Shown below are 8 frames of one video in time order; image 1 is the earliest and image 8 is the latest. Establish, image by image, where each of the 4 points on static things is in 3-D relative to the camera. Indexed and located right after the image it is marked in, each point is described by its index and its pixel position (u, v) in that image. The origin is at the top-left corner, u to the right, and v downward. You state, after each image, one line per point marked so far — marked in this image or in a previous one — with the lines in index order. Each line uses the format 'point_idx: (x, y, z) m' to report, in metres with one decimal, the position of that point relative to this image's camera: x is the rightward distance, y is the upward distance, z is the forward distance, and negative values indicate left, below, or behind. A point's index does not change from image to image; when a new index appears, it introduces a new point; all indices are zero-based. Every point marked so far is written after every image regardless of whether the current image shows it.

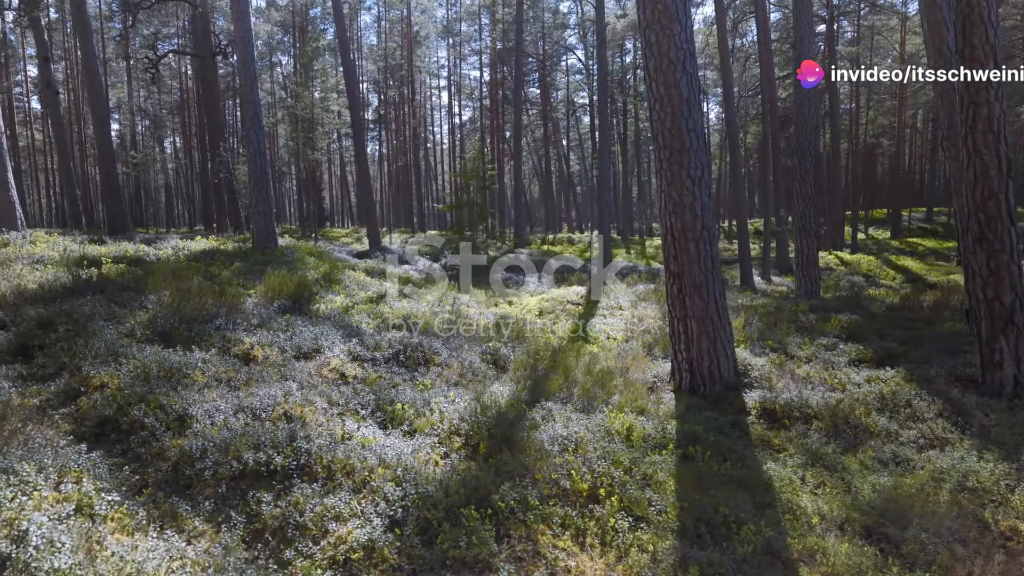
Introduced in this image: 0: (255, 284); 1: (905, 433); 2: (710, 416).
0: (-4.0, +0.1, +11.0) m
1: (+4.0, -1.5, +7.1) m
2: (+2.1, -1.4, +7.4) m
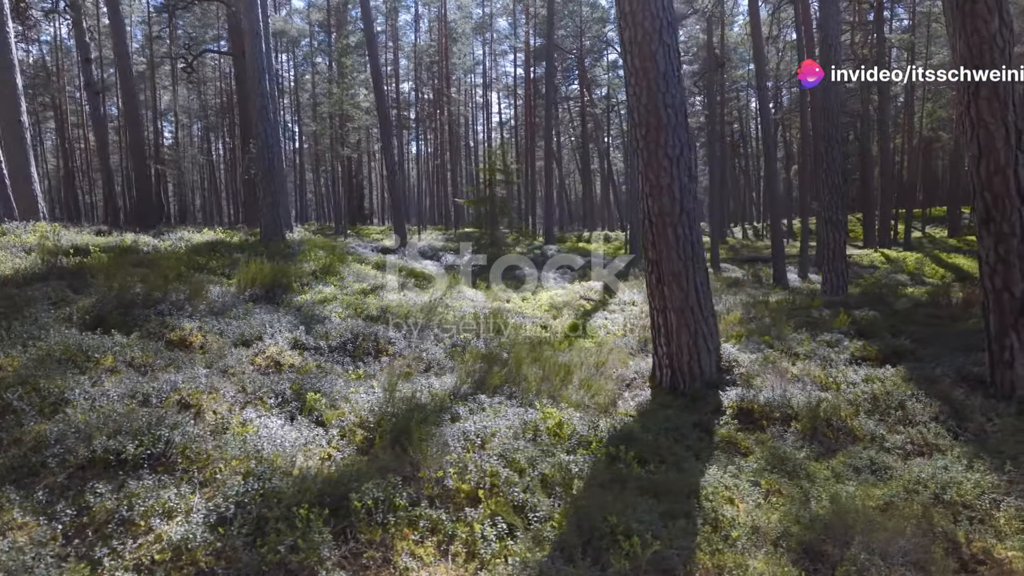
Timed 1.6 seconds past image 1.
0: (-4.3, +0.3, +10.8) m
1: (+3.4, -1.4, +6.3) m
2: (+1.6, -1.2, +6.7) m
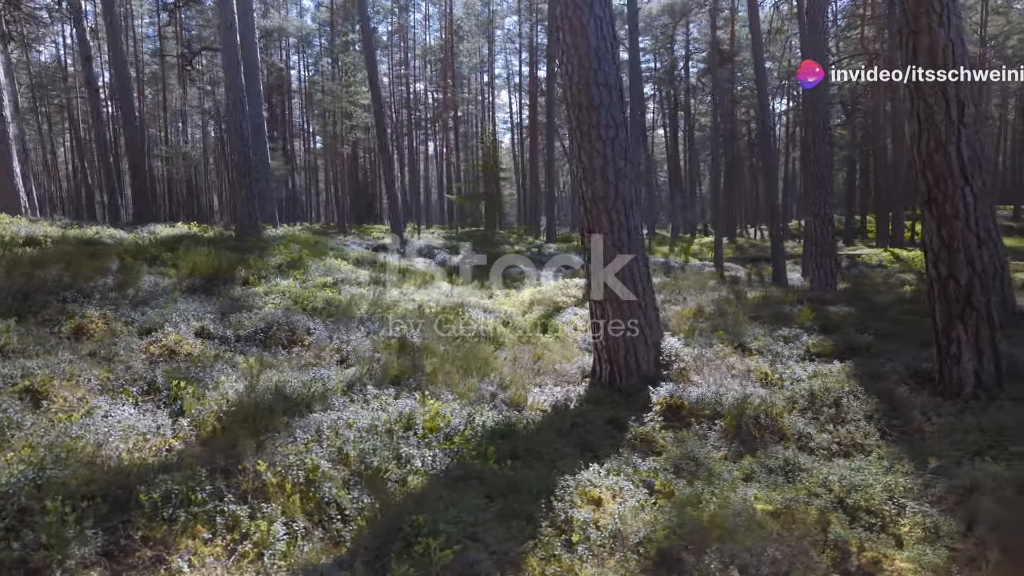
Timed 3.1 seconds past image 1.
0: (-5.0, +0.4, +10.5) m
1: (+2.5, -1.2, +5.8) m
2: (+0.7, -1.1, +6.3) m
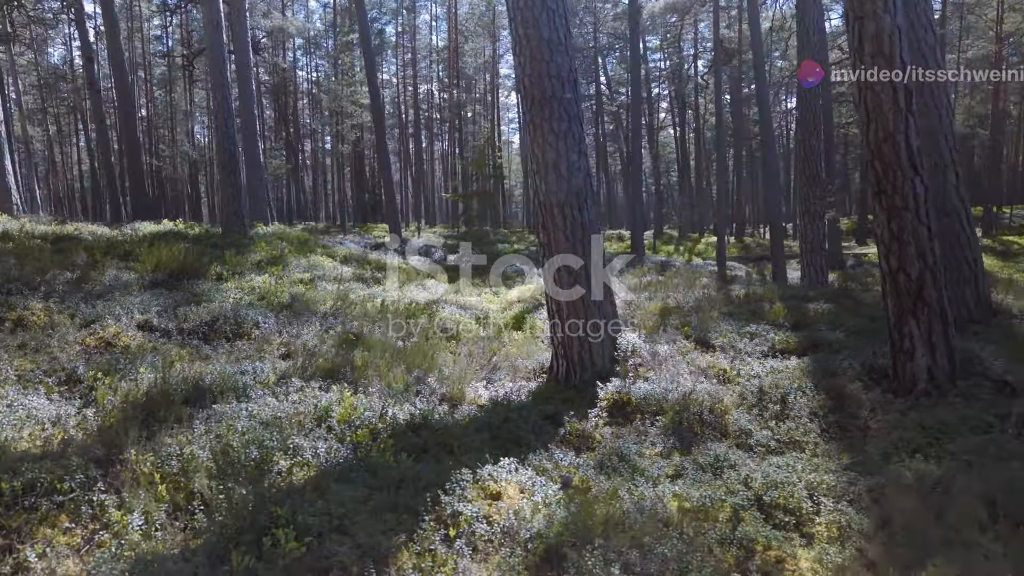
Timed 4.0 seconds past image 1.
0: (-5.4, +0.5, +10.5) m
1: (+1.9, -1.2, +5.6) m
2: (+0.1, -1.0, +6.2) m
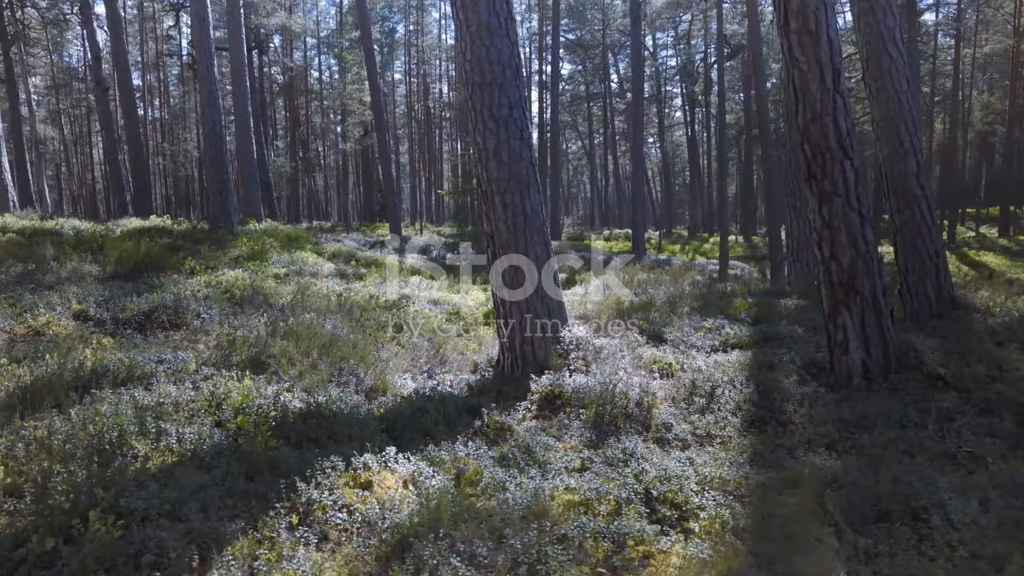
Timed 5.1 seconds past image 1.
0: (-6.0, +0.6, +10.6) m
1: (+1.3, -1.1, +5.4) m
2: (-0.5, -1.0, +6.1) m
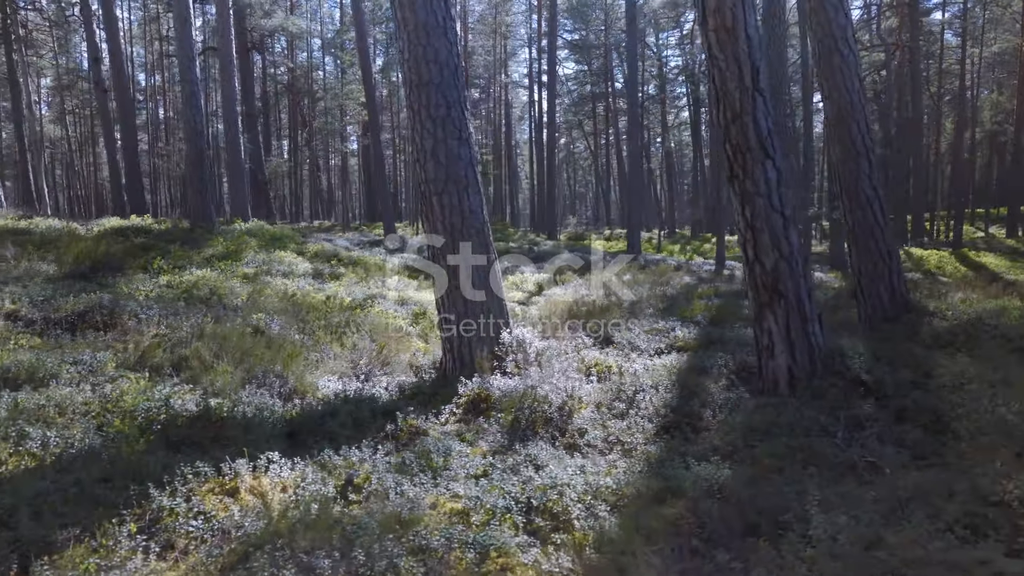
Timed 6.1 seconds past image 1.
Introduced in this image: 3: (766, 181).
0: (-6.5, +0.6, +10.6) m
1: (+0.6, -1.1, +5.3) m
2: (-1.2, -1.0, +6.0) m
3: (+1.9, +0.8, +5.3) m
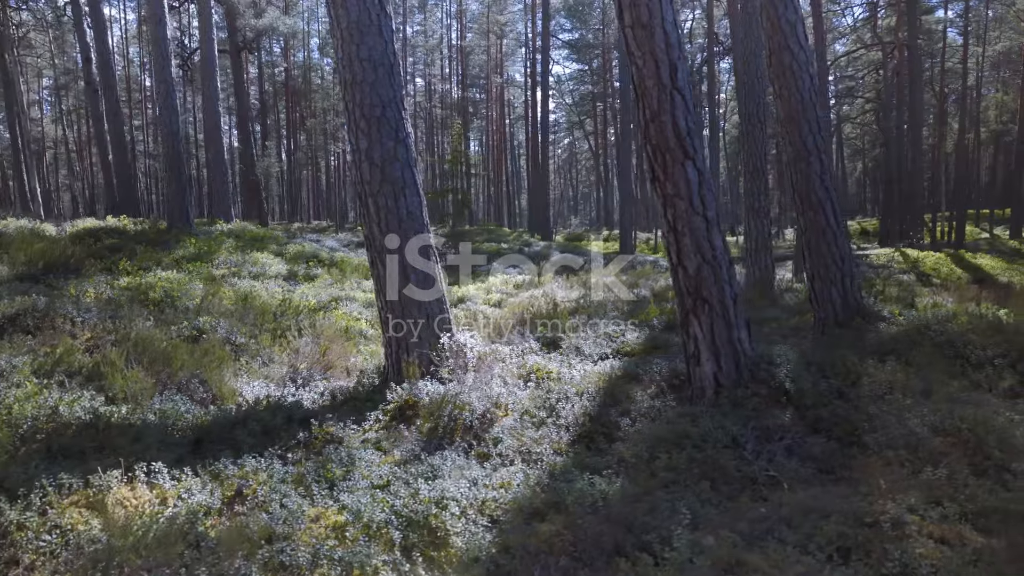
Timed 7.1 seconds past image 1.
0: (-7.1, +0.6, +10.5) m
1: (-0.1, -1.1, +5.1) m
2: (-1.9, -1.0, +5.8) m
3: (+1.3, +0.8, +5.2) m
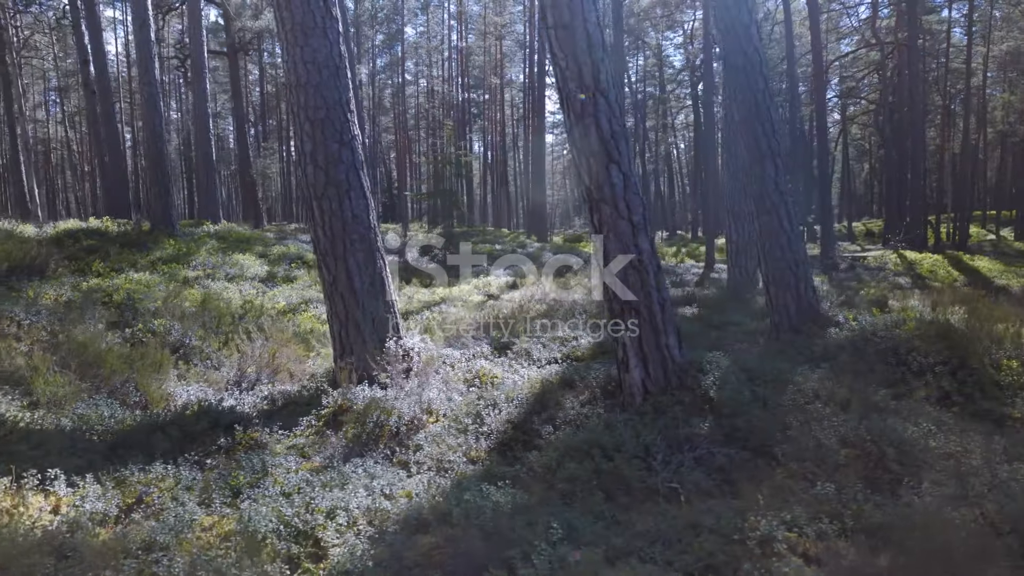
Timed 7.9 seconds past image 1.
0: (-7.6, +0.5, +10.6) m
1: (-0.7, -1.2, +5.1) m
2: (-2.4, -1.0, +5.8) m
3: (+0.7, +0.7, +5.1) m
